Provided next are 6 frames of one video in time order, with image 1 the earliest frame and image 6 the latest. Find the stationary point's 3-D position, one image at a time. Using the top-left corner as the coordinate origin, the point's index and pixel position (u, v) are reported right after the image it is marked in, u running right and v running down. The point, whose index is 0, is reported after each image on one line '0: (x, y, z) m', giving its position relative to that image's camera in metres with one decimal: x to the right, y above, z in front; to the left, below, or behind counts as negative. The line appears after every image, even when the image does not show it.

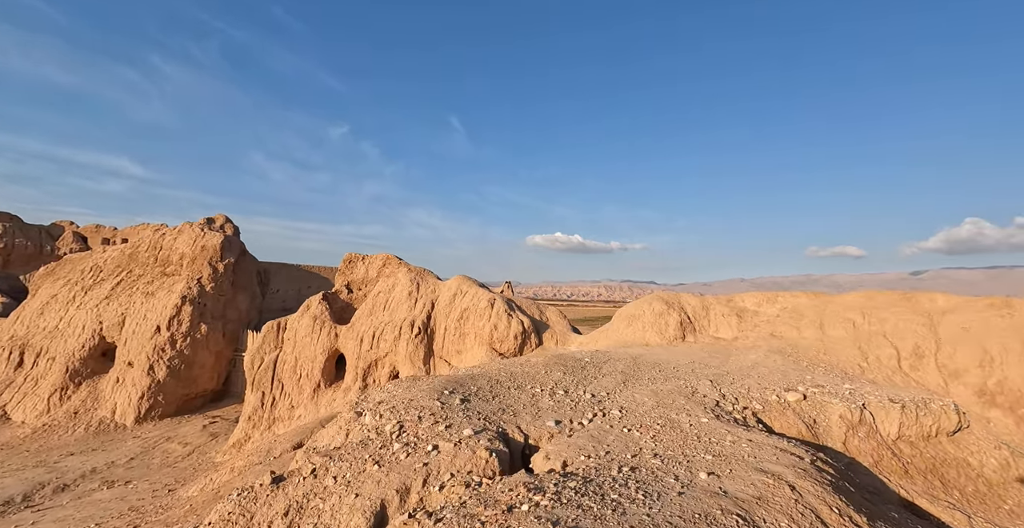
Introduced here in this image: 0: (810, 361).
0: (+8.2, -2.7, +11.0) m
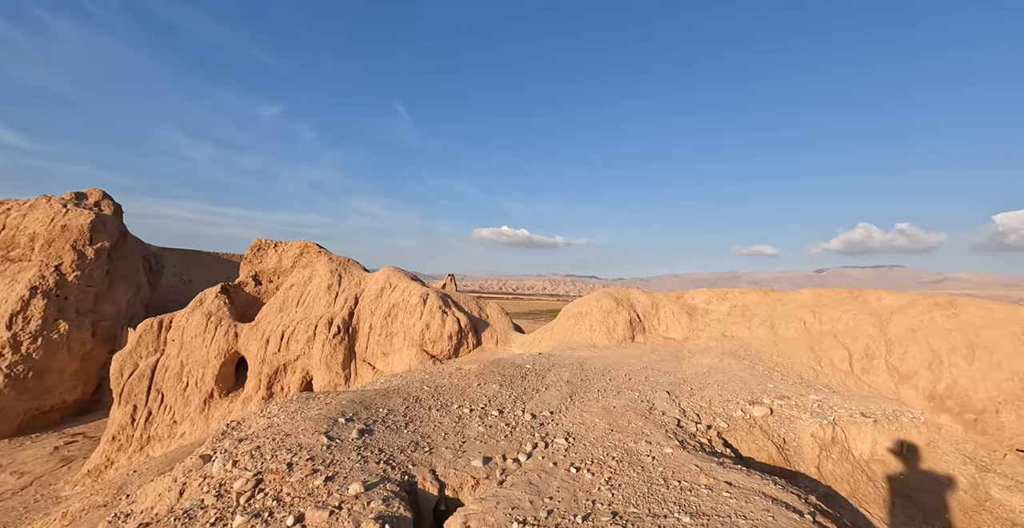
0: (+6.5, -2.6, +10.3) m
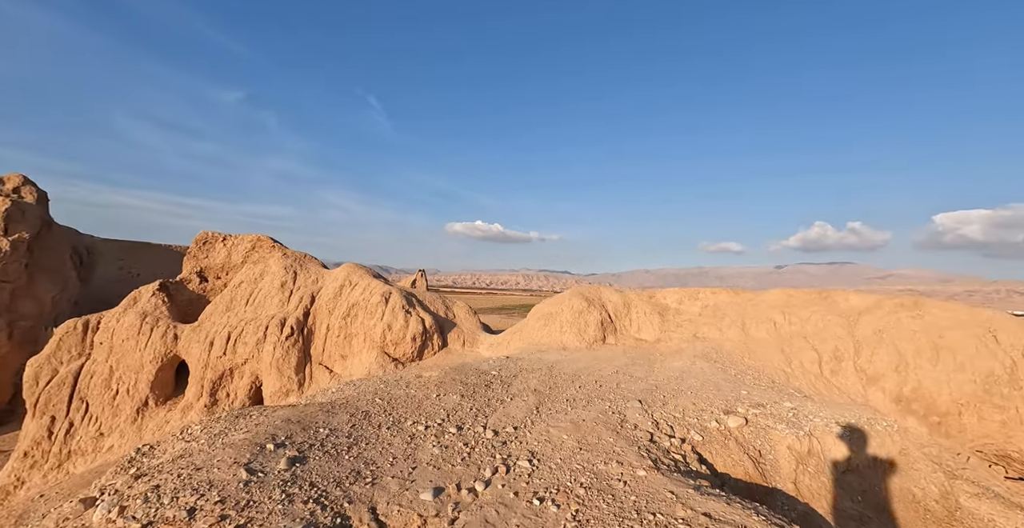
0: (+5.6, -2.6, +10.0) m
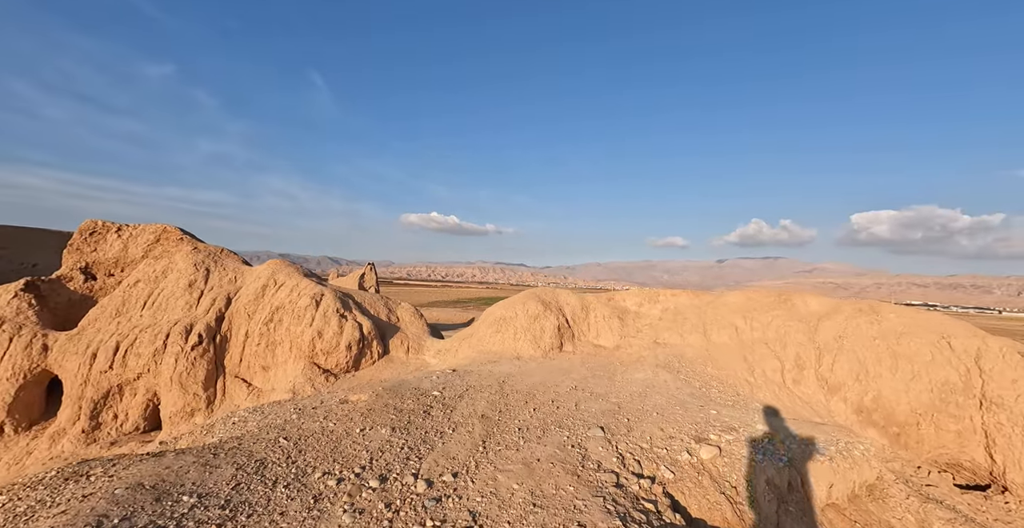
0: (+4.4, -2.7, +9.4) m
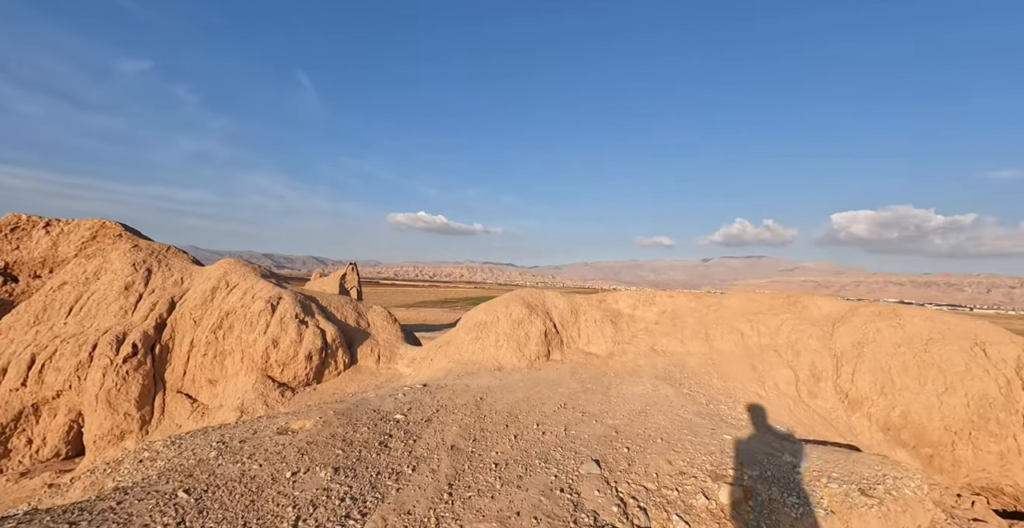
0: (+4.0, -2.6, +8.2) m
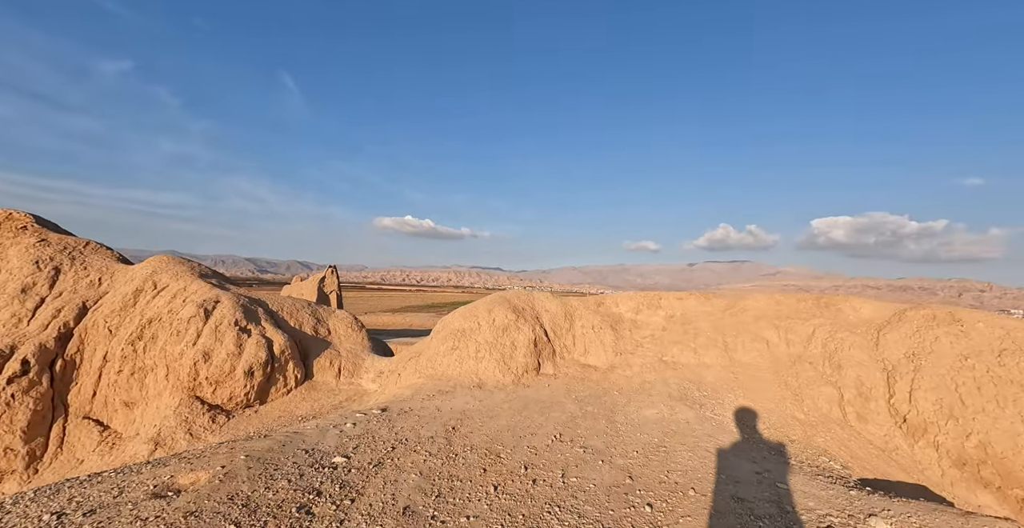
0: (+3.7, -2.5, +6.6) m
